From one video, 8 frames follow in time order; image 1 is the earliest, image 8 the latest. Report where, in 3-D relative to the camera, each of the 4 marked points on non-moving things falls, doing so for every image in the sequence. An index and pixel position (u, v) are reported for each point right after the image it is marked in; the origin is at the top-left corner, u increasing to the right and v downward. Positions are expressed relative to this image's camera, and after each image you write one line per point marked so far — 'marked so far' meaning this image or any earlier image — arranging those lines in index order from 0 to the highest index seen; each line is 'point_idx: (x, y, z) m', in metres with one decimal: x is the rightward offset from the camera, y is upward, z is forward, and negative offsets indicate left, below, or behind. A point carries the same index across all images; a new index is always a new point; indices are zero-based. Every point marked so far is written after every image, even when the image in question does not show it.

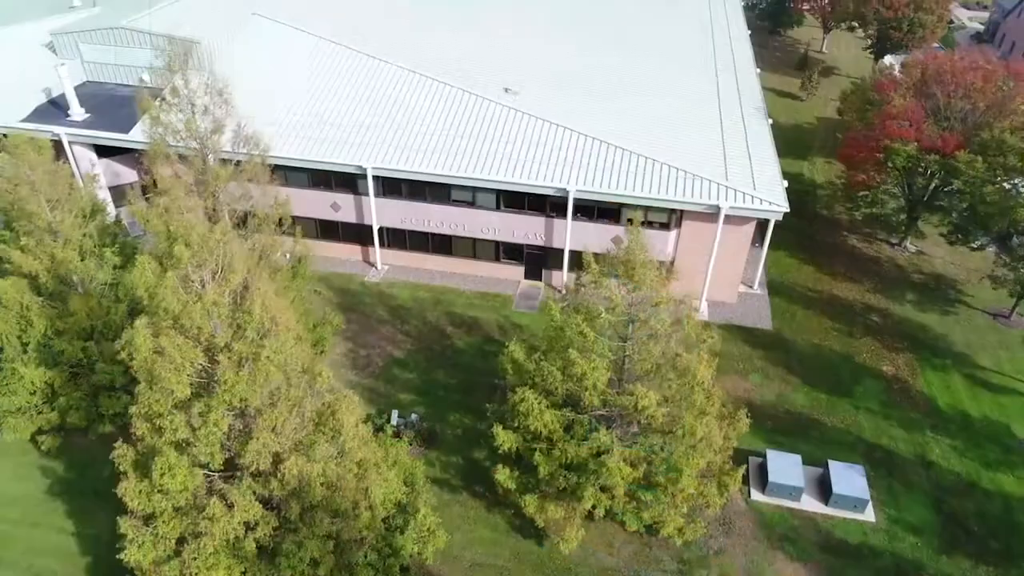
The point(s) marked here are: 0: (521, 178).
0: (+0.2, +3.1, +19.4) m
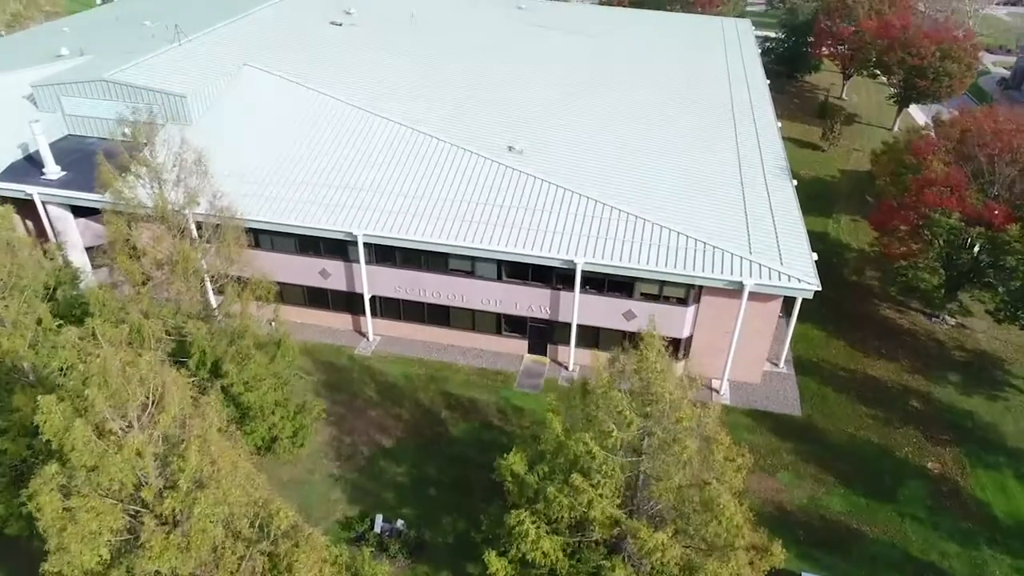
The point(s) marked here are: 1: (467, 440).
0: (+0.3, +1.1, +17.8) m
1: (-1.1, -3.7, +17.3) m
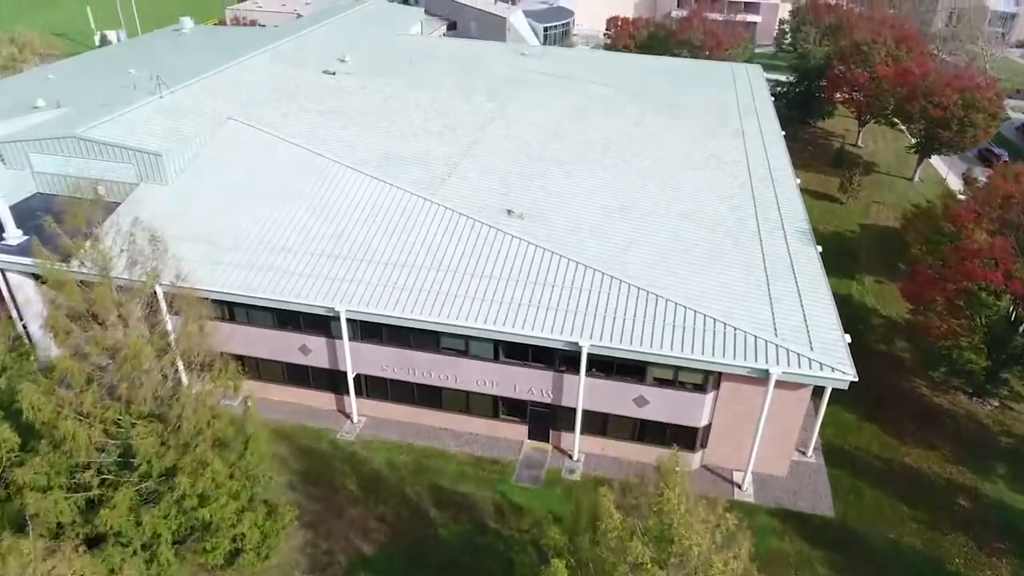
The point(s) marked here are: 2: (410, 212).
0: (+0.3, -0.9, +16.0) m
1: (-1.2, -5.6, +15.3) m
2: (-2.7, +2.0, +18.9) m
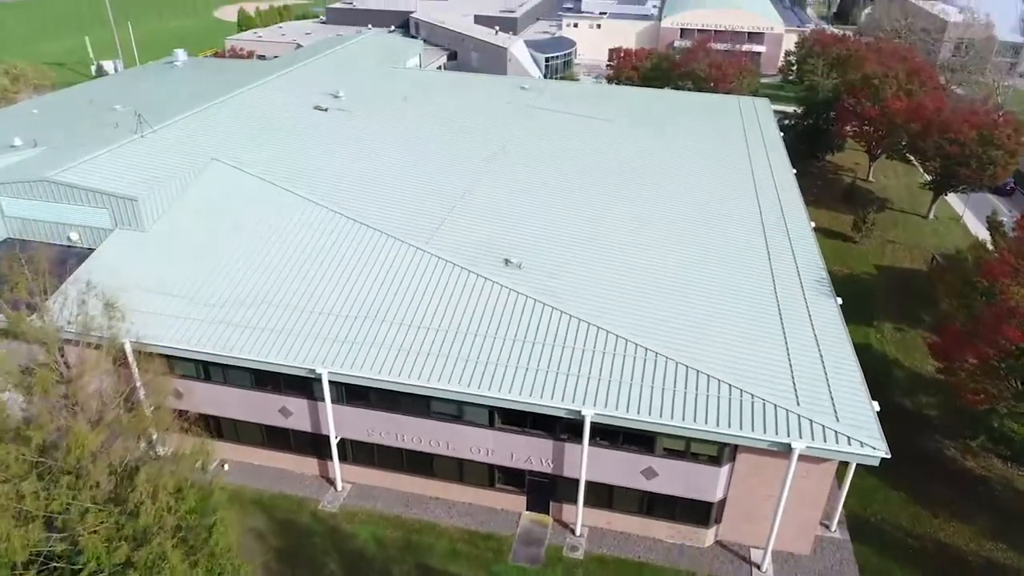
0: (+0.2, -2.2, +14.7) m
1: (-1.3, -6.9, +13.8) m
2: (-2.8, +0.6, +17.6) m
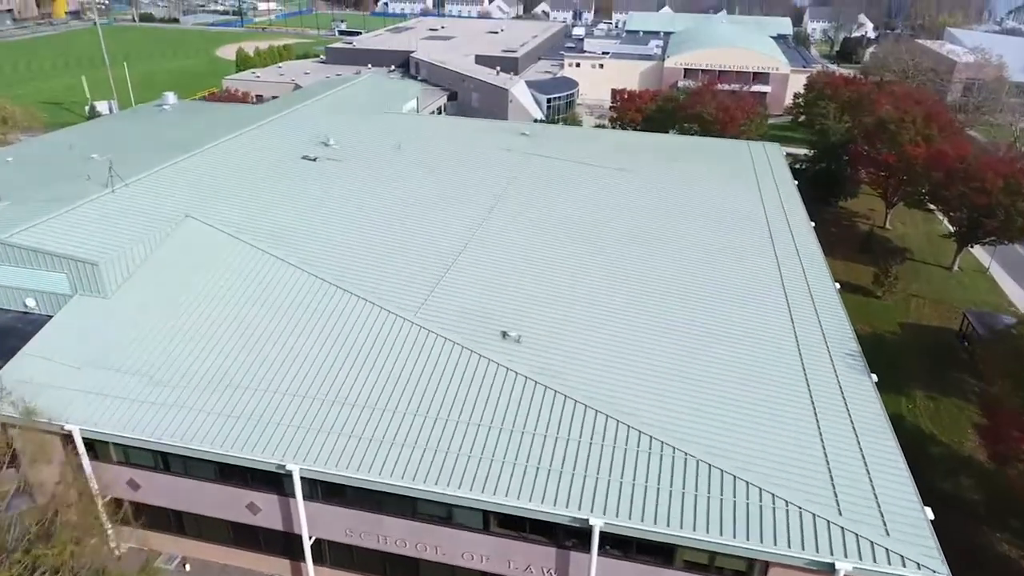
0: (+0.1, -3.8, +12.7) m
1: (-1.3, -8.5, +11.7) m
2: (-2.8, -1.1, +15.8) m
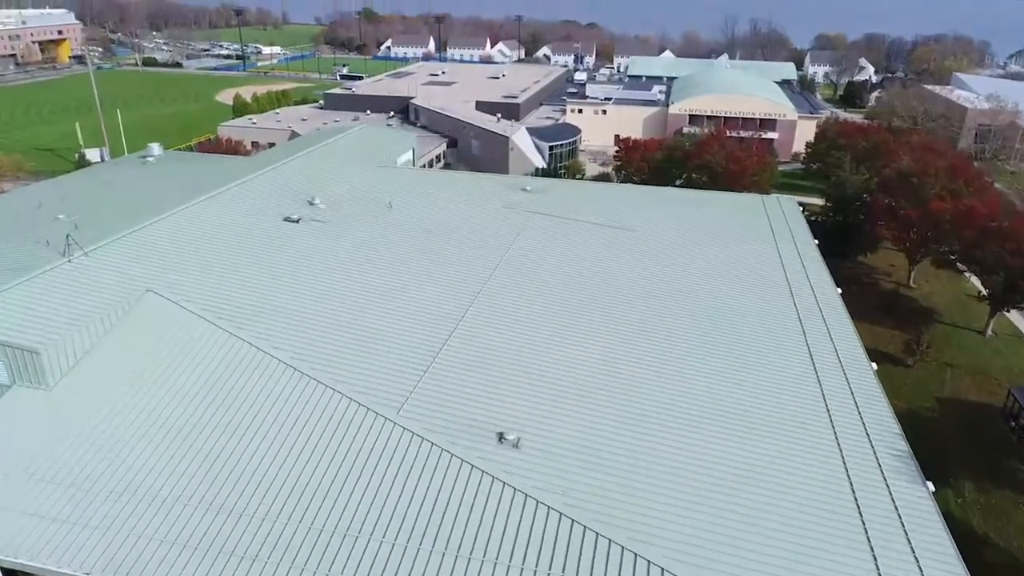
0: (+0.1, -5.5, +10.4) m
1: (-1.4, -10.1, +9.1) m
2: (-2.8, -3.0, +13.6) m
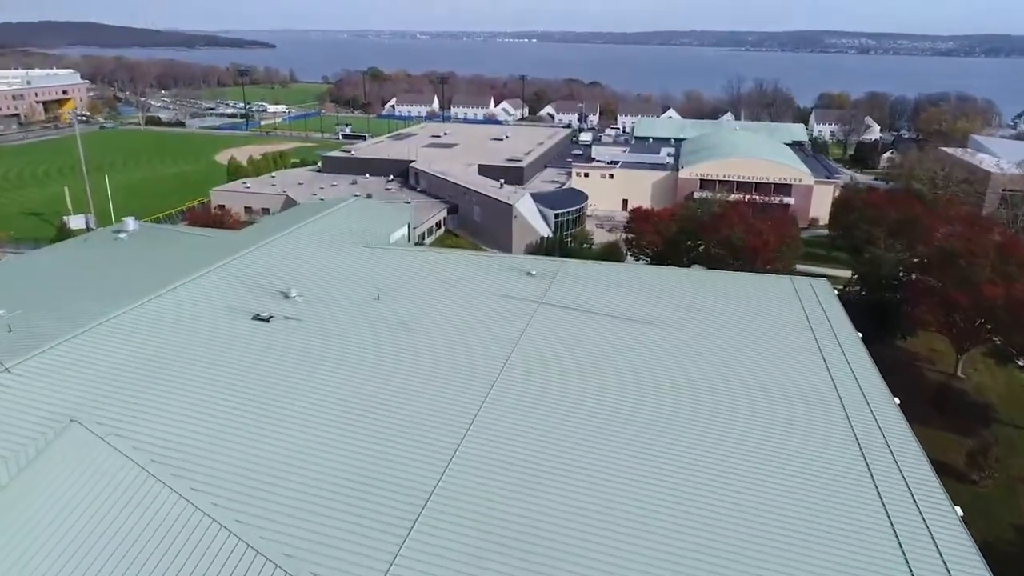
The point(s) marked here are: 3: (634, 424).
0: (+0.1, -7.6, +6.8) m
1: (-1.4, -12.1, +5.2) m
2: (-2.8, -5.4, +10.2) m
3: (+3.1, -2.9, +16.9) m
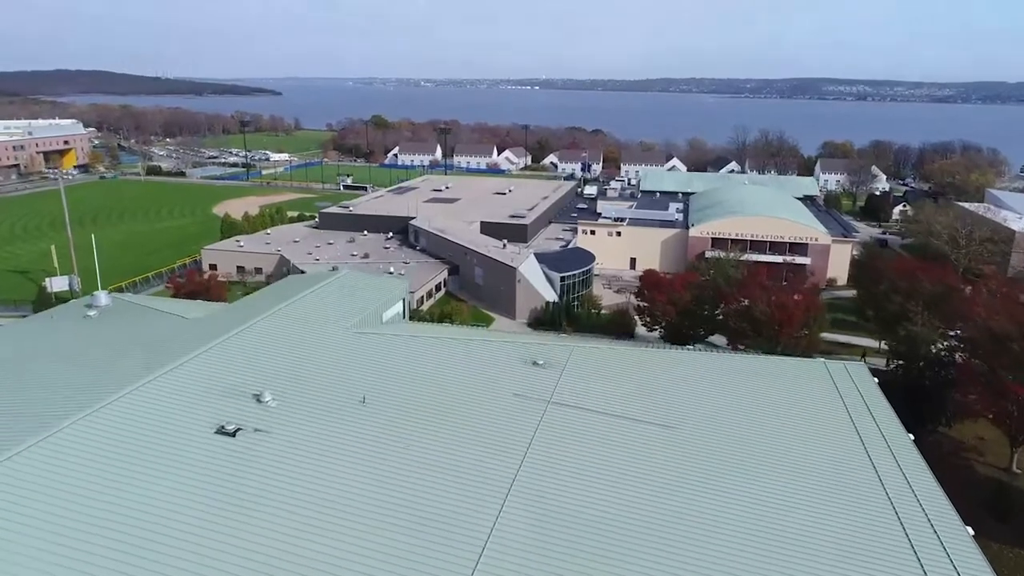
0: (+0.2, -9.4, +3.6) m
1: (-1.3, -13.9, +1.8) m
2: (-2.7, -7.4, +7.2) m
3: (+3.2, -5.4, +14.0) m
